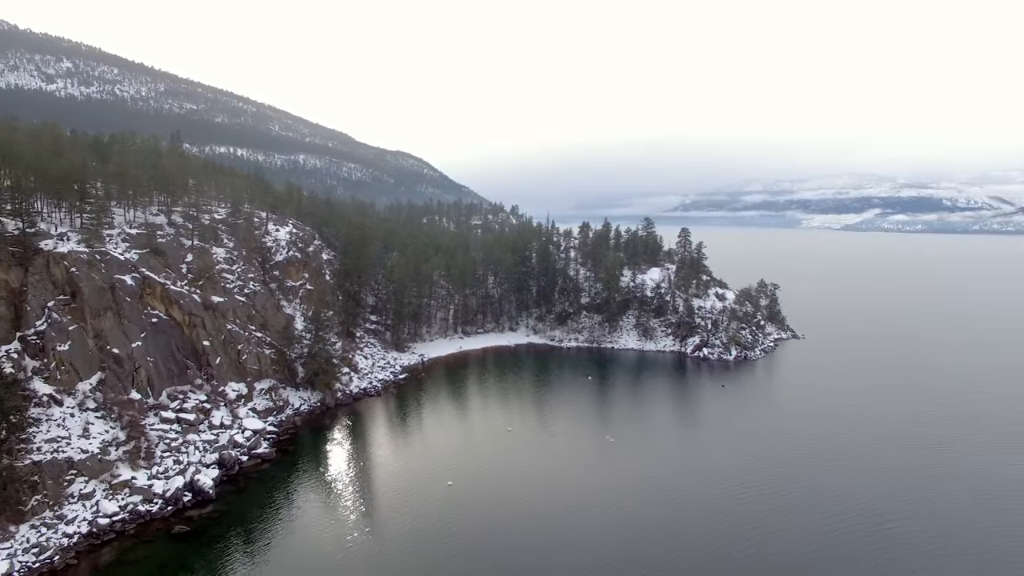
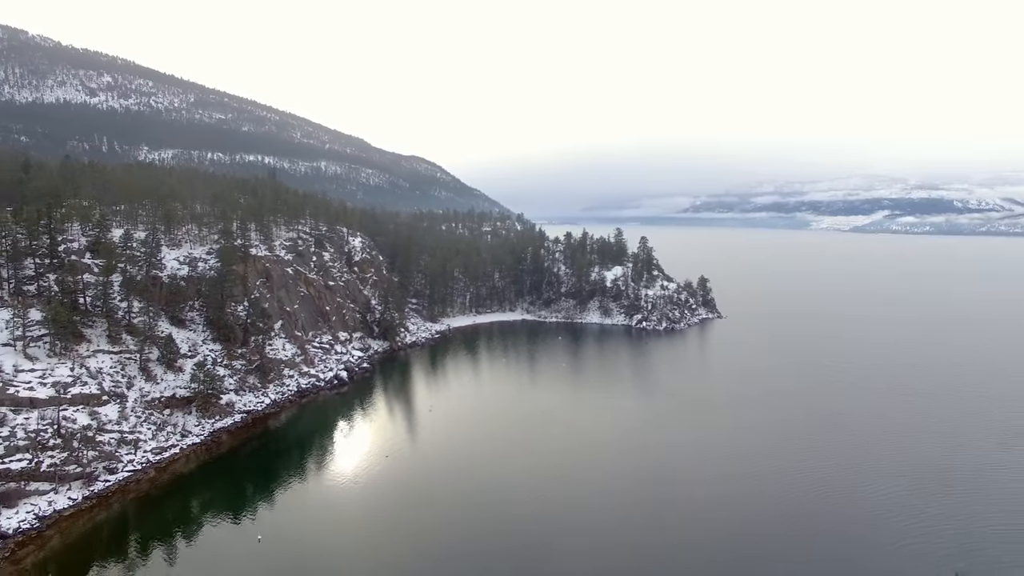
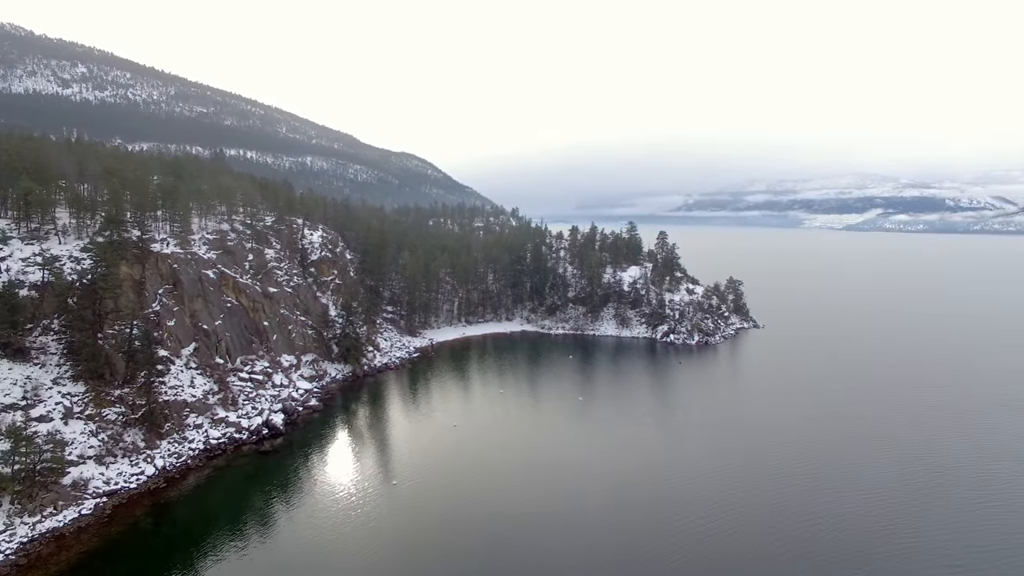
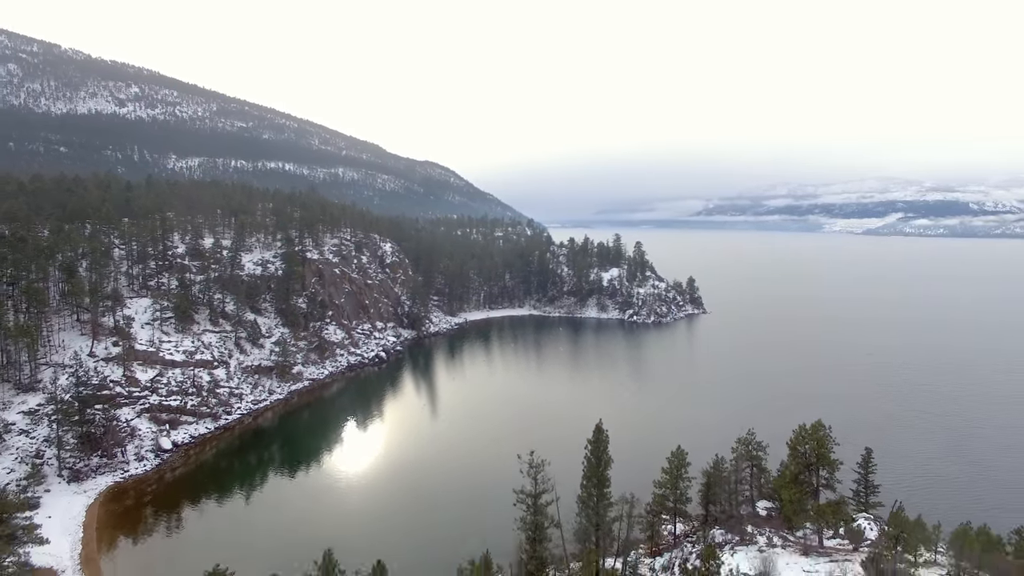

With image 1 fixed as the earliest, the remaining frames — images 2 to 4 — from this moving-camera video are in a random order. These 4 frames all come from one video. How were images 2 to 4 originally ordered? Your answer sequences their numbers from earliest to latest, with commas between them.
3, 2, 4
